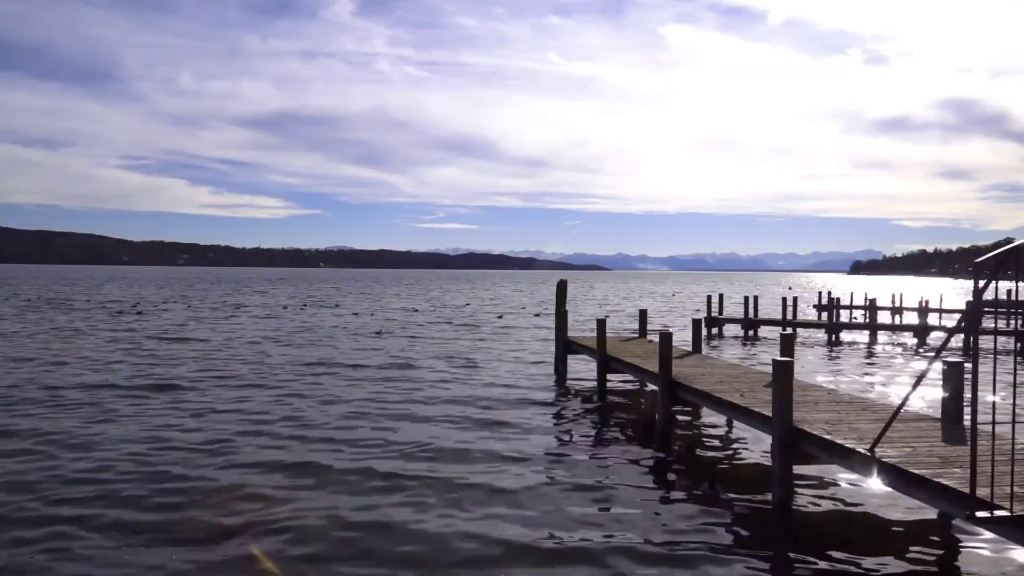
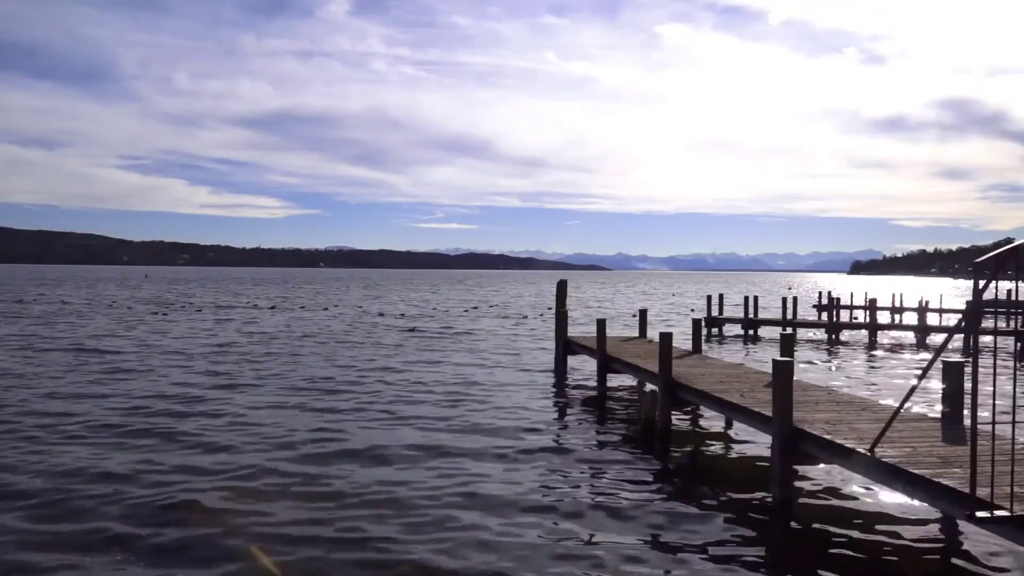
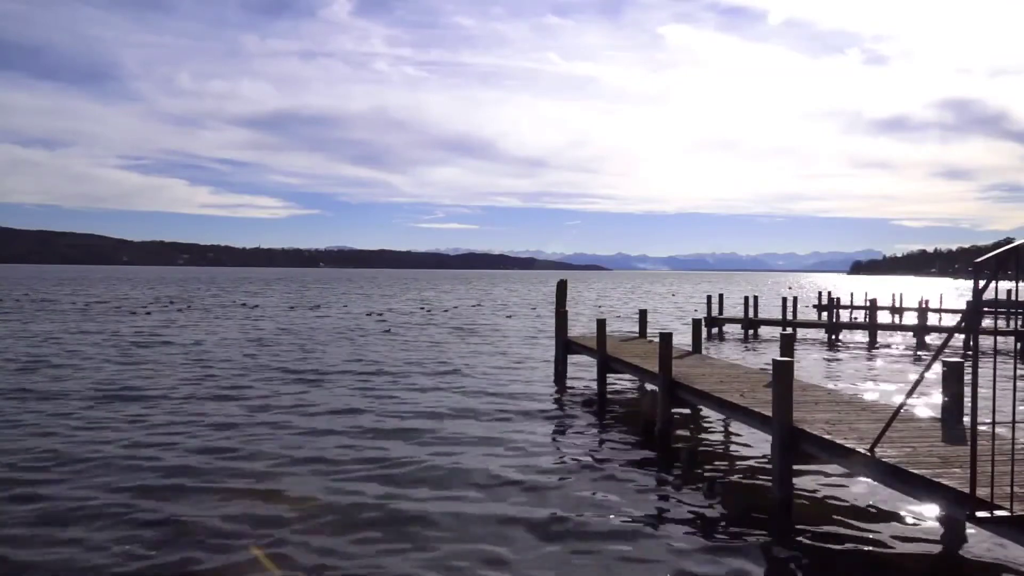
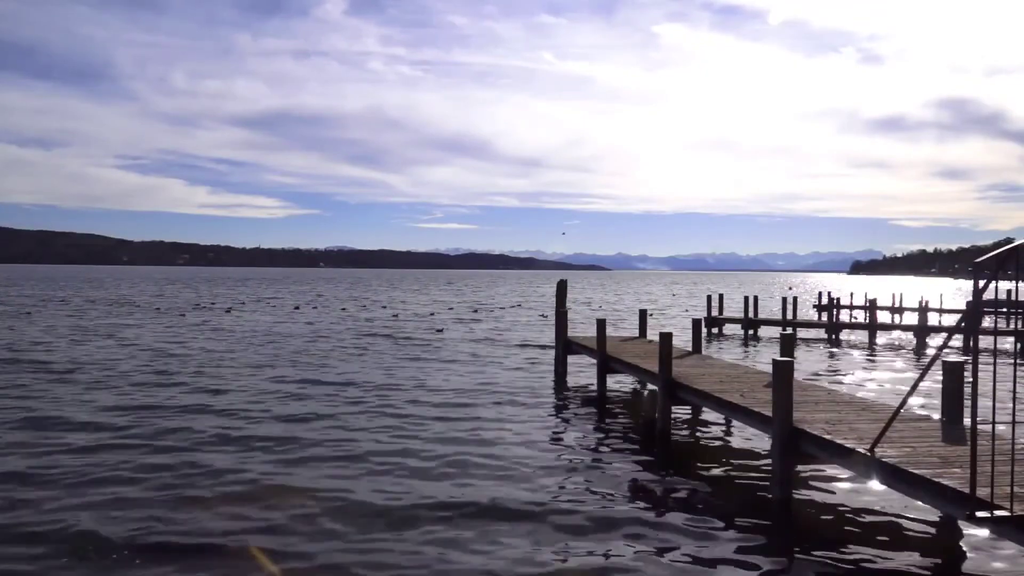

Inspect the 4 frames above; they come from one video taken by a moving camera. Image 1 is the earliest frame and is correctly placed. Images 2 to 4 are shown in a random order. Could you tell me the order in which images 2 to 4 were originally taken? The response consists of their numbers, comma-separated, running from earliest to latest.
3, 2, 4
